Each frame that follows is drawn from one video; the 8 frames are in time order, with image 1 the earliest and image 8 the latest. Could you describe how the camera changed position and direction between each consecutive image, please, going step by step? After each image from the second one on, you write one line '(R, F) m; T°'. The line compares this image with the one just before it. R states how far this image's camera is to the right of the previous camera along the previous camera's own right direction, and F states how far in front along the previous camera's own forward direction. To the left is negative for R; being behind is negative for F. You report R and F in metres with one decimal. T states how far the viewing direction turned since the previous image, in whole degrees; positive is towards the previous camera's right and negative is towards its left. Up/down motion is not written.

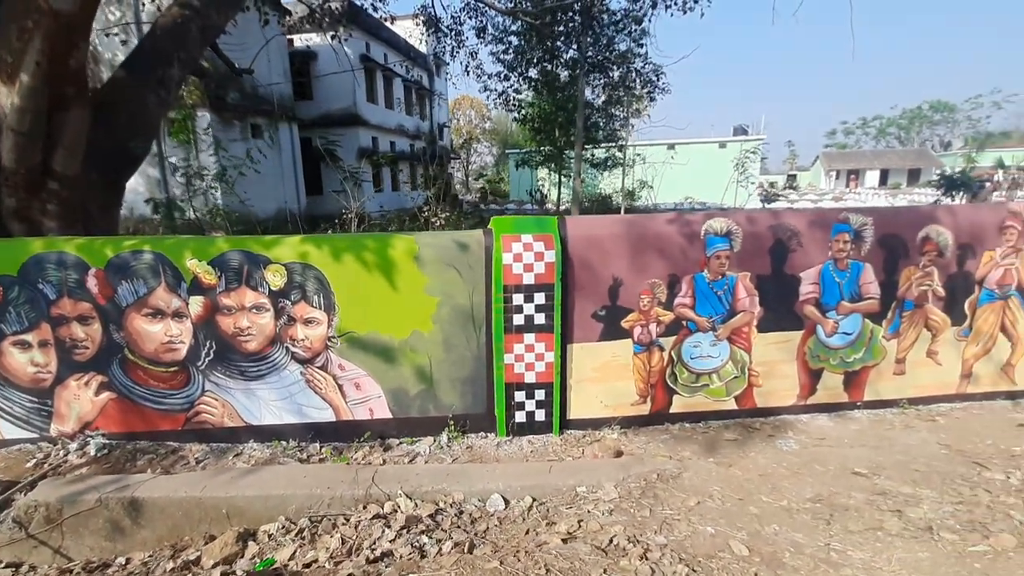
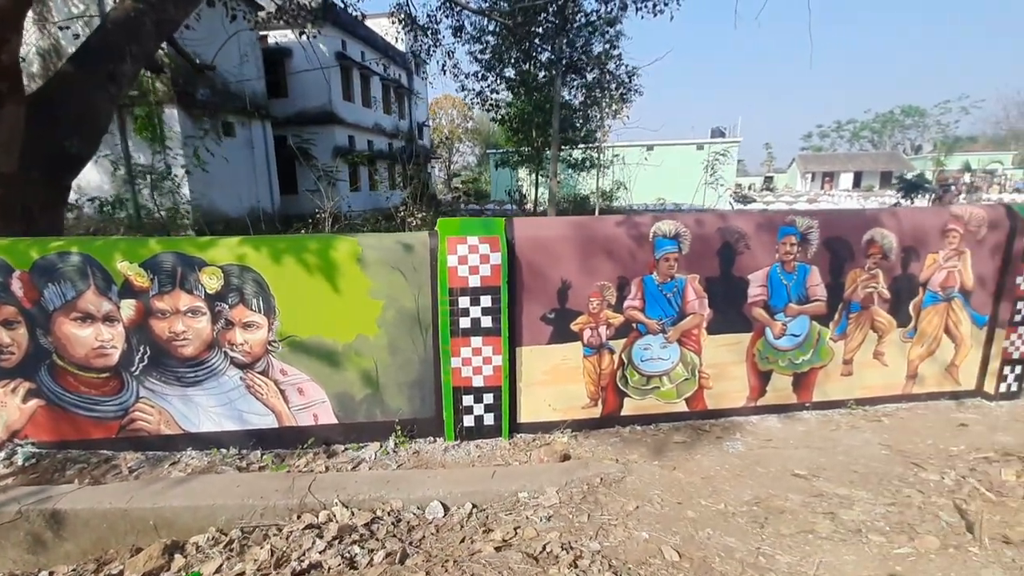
(+0.3, 0.0) m; +2°
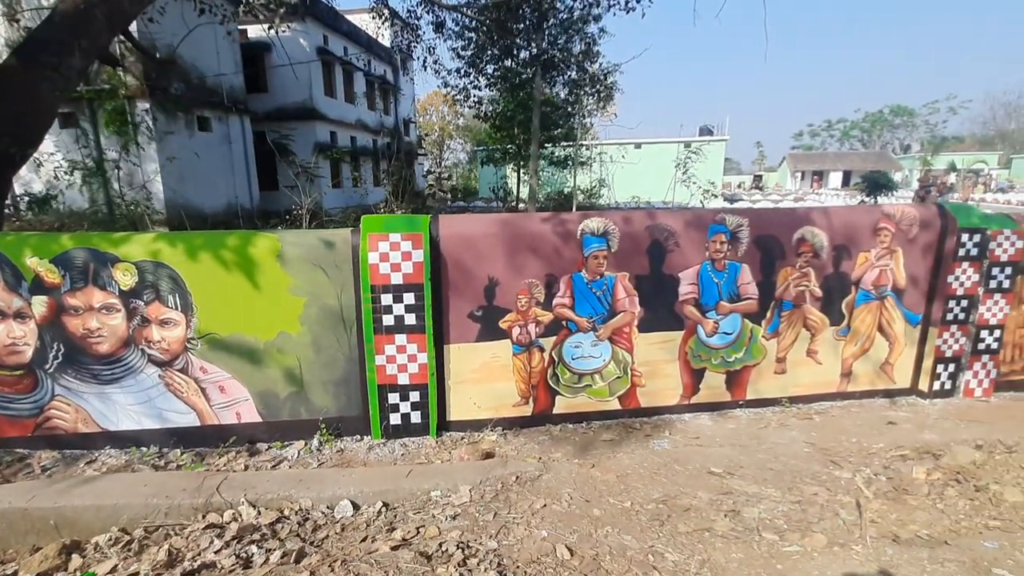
(+0.5, 0.0) m; +1°
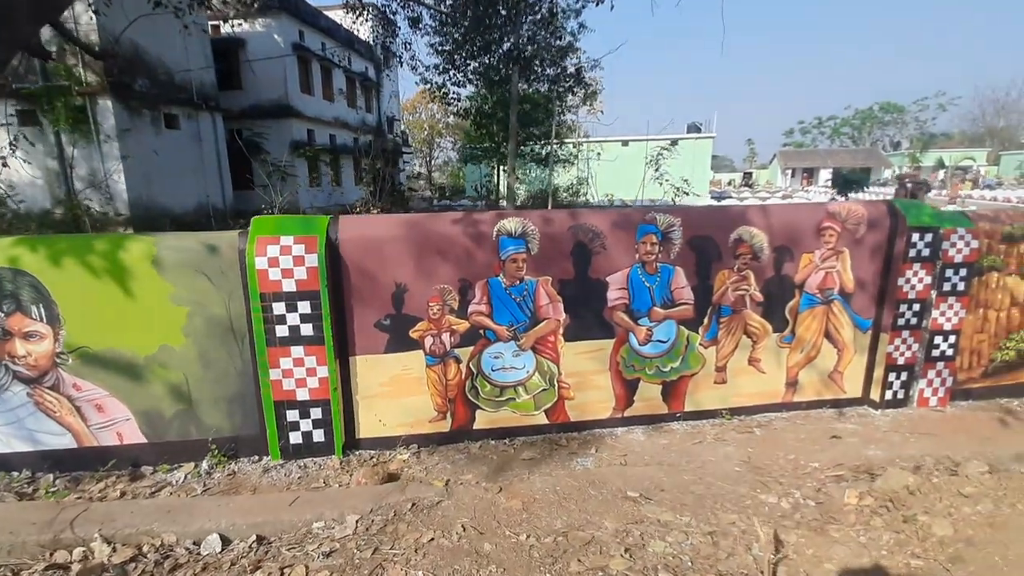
(+0.6, +0.3) m; +1°
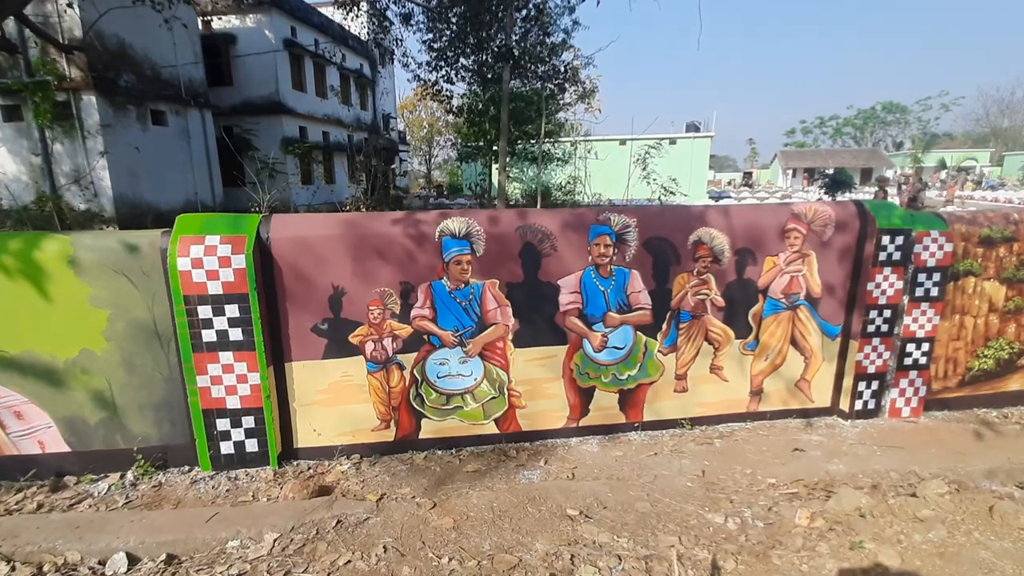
(+0.4, +0.2) m; 0°
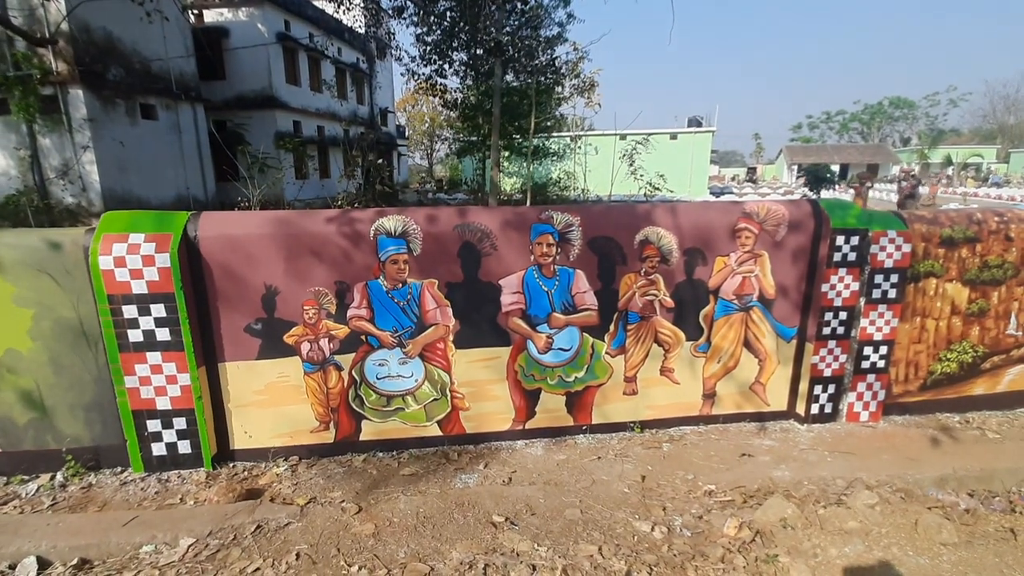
(+0.4, +0.1) m; -1°
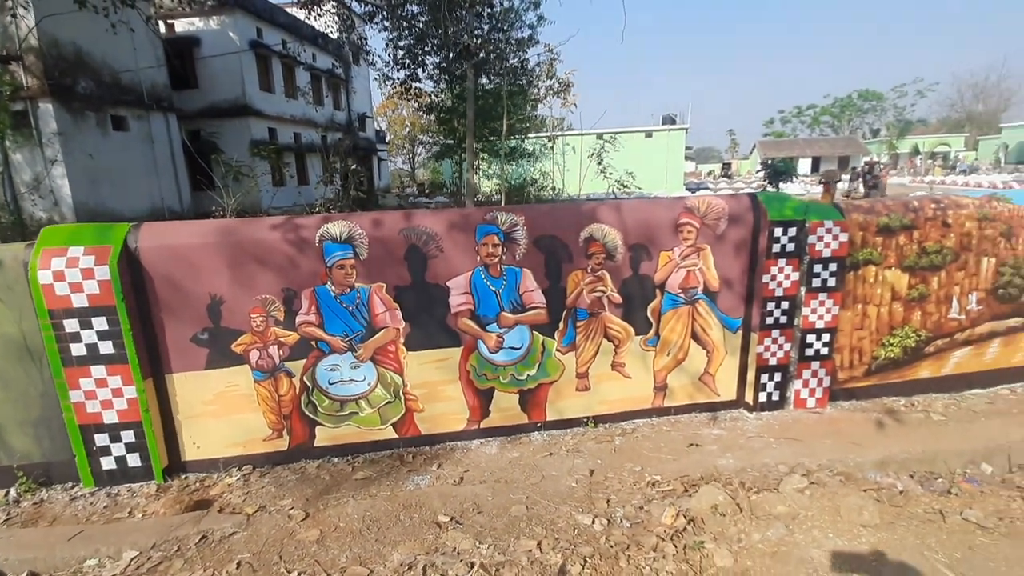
(+0.3, 0.0) m; +1°
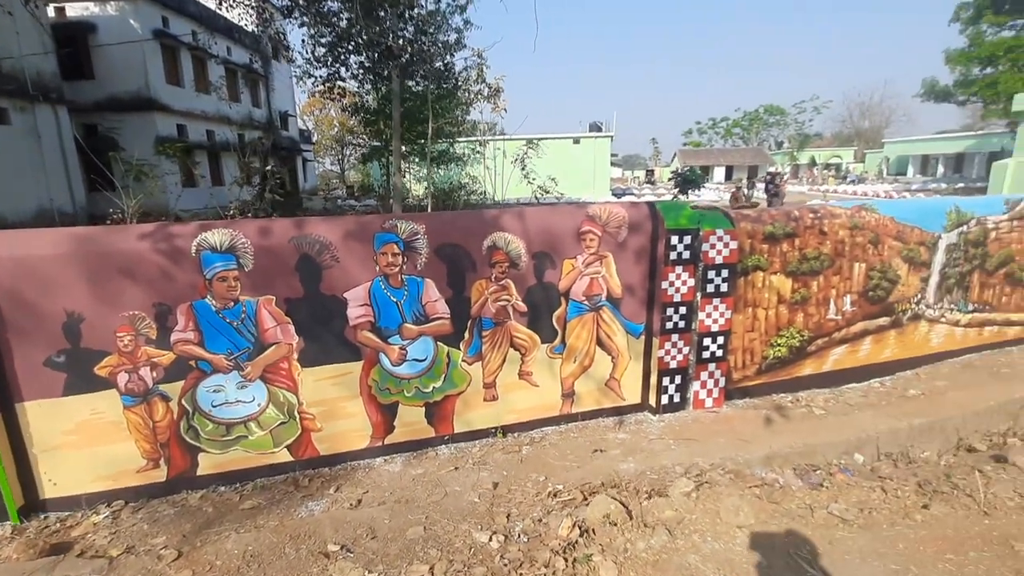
(+0.2, +0.1) m; +7°
